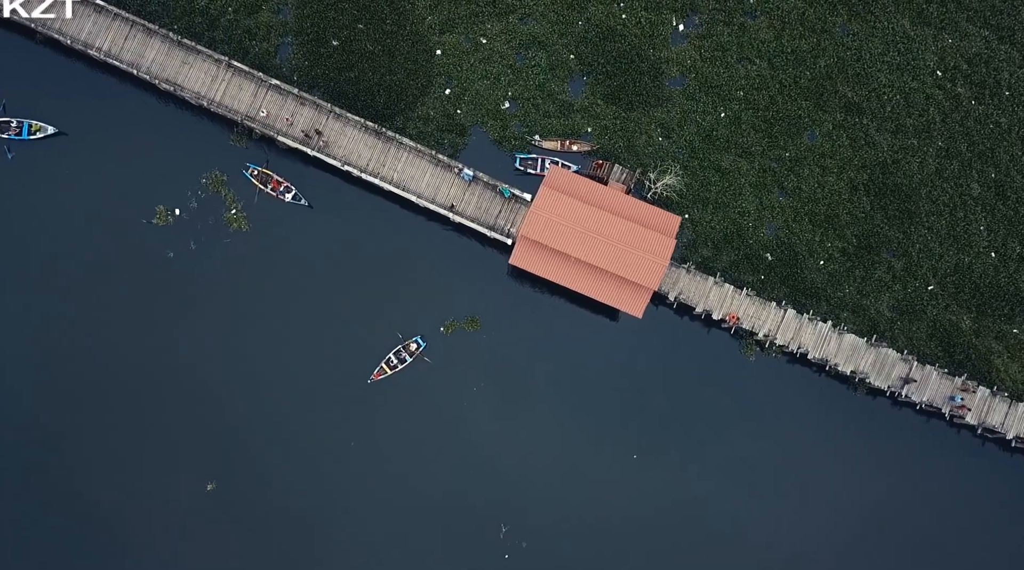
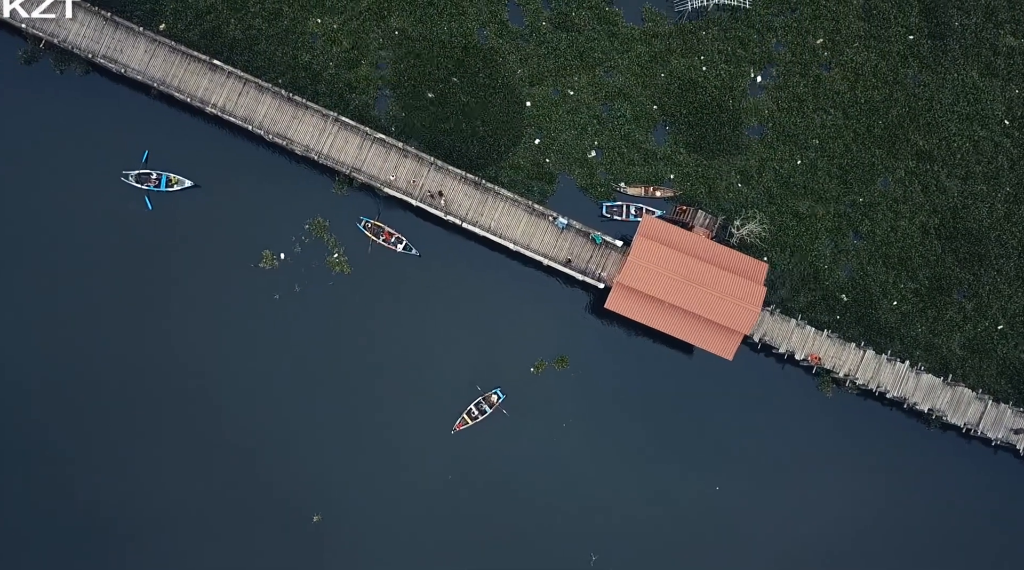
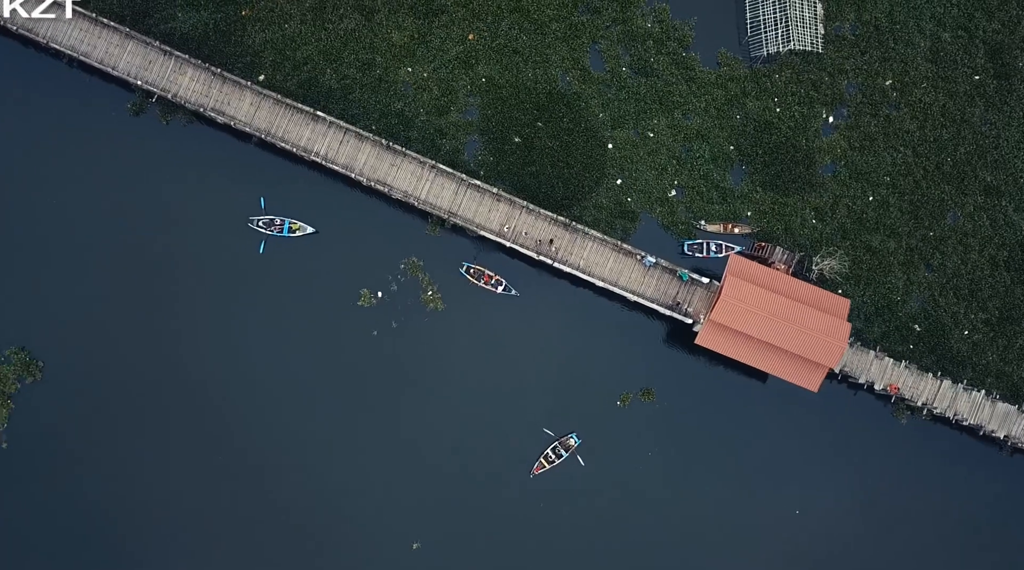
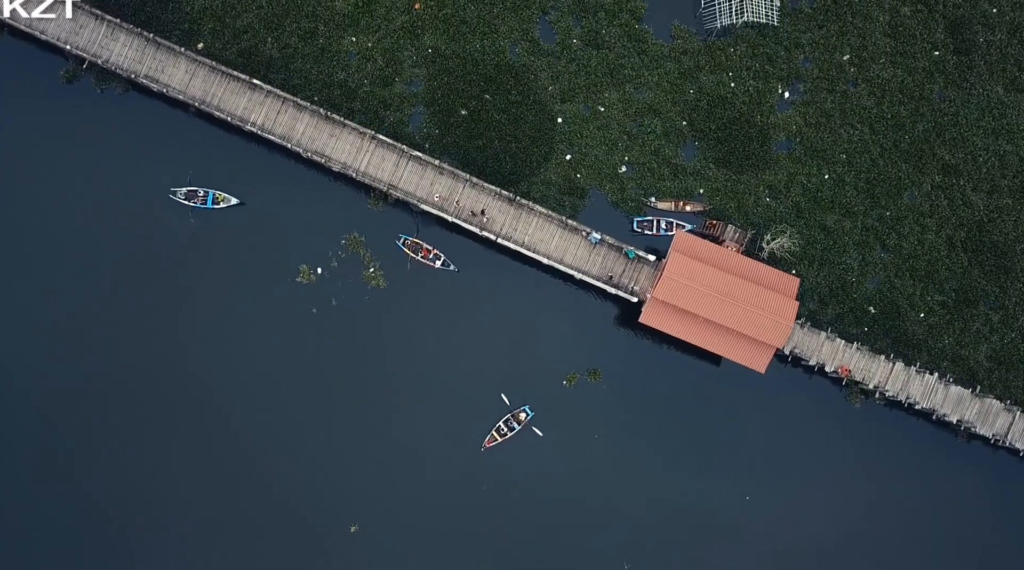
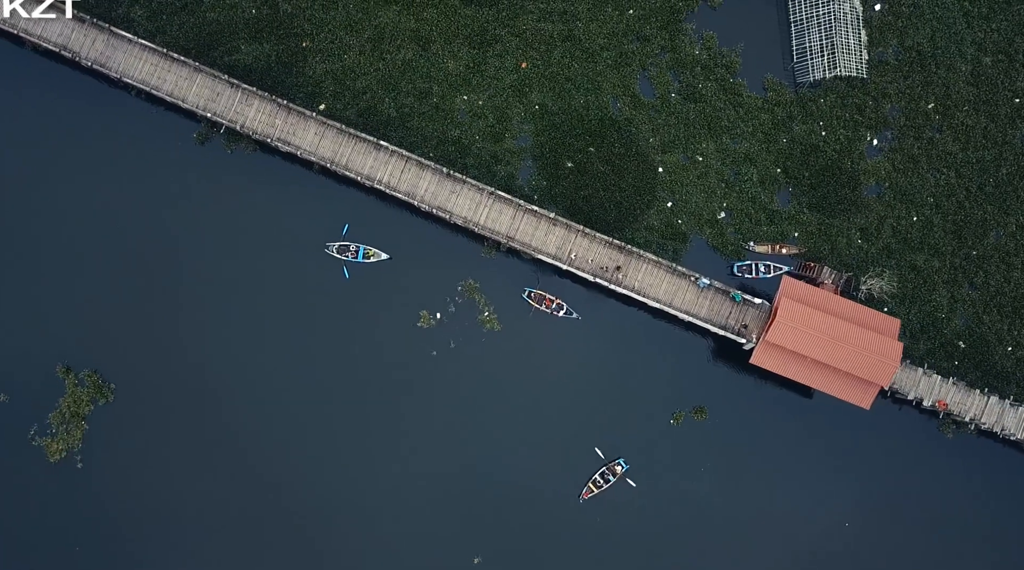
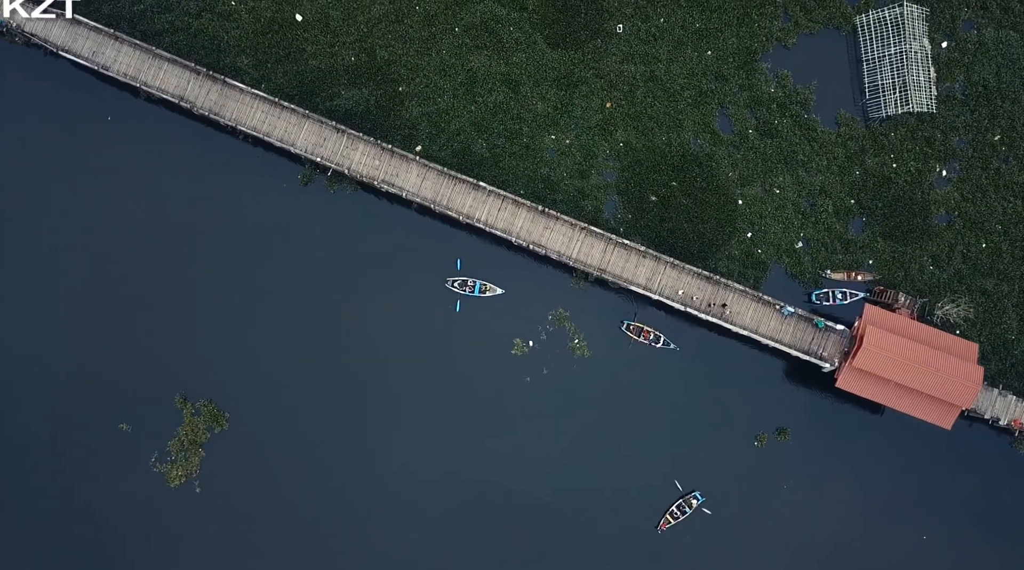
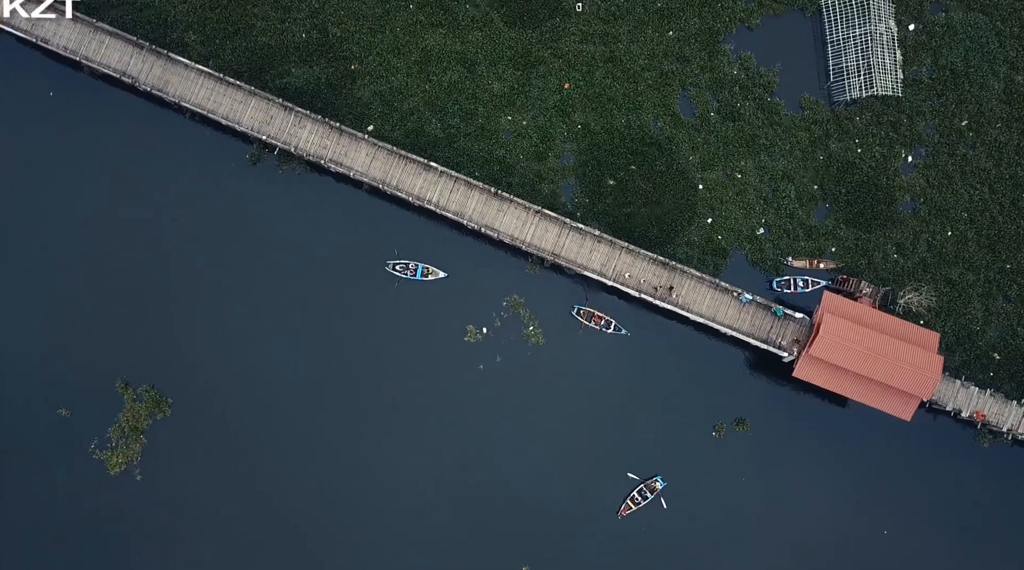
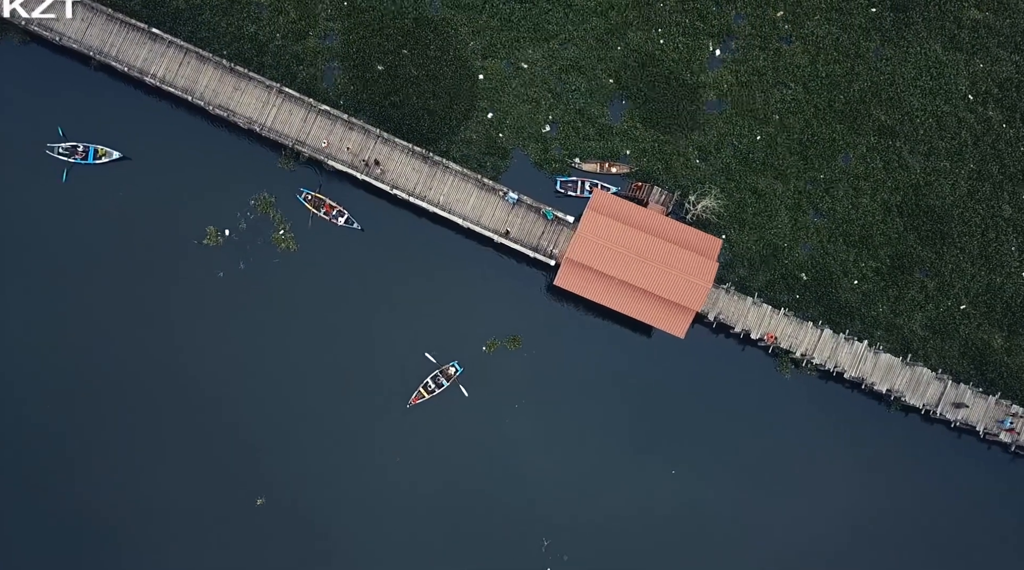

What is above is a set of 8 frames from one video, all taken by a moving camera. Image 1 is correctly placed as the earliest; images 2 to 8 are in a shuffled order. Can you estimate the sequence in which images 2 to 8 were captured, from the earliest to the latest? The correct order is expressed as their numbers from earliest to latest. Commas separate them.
8, 2, 4, 3, 5, 7, 6
